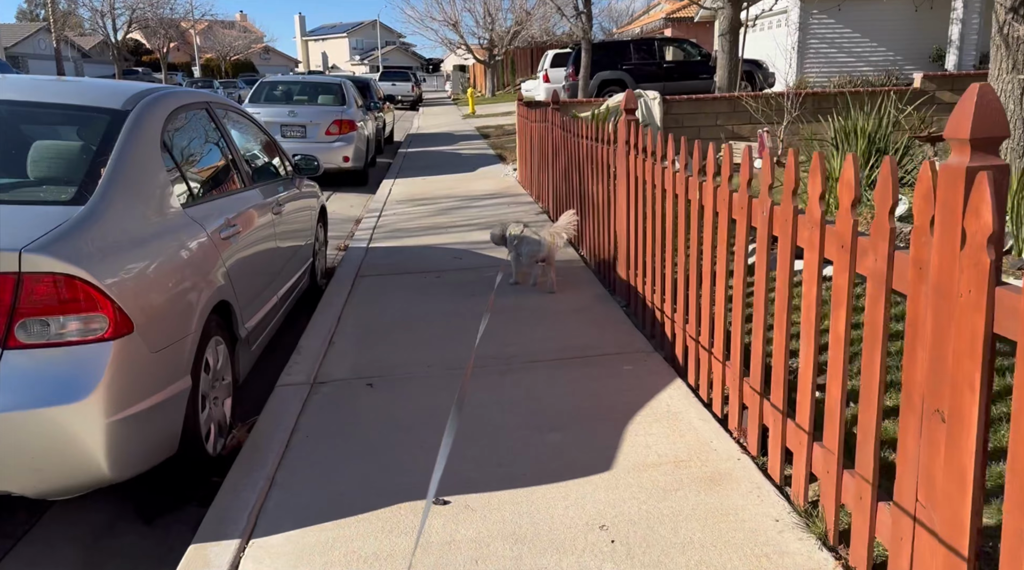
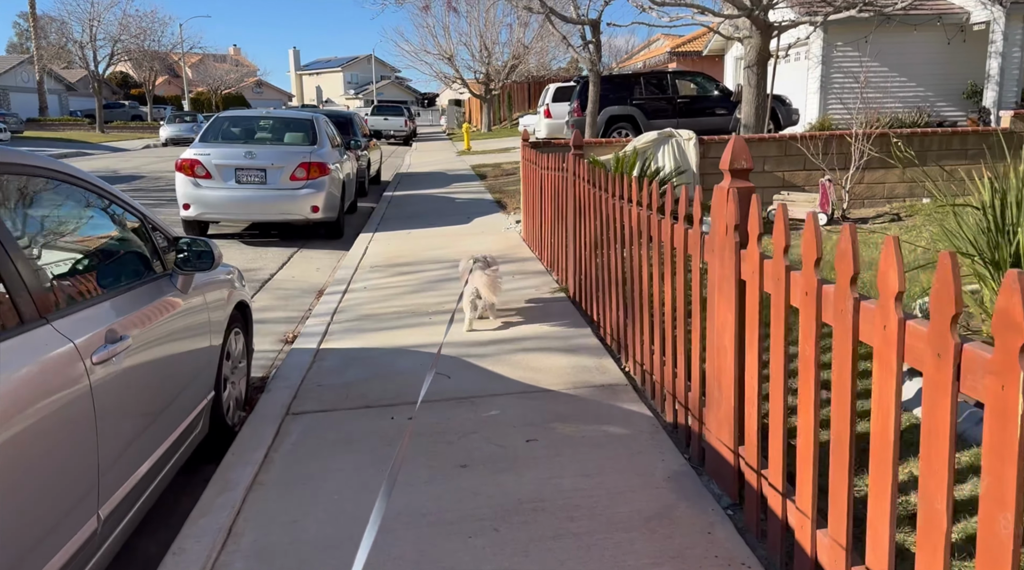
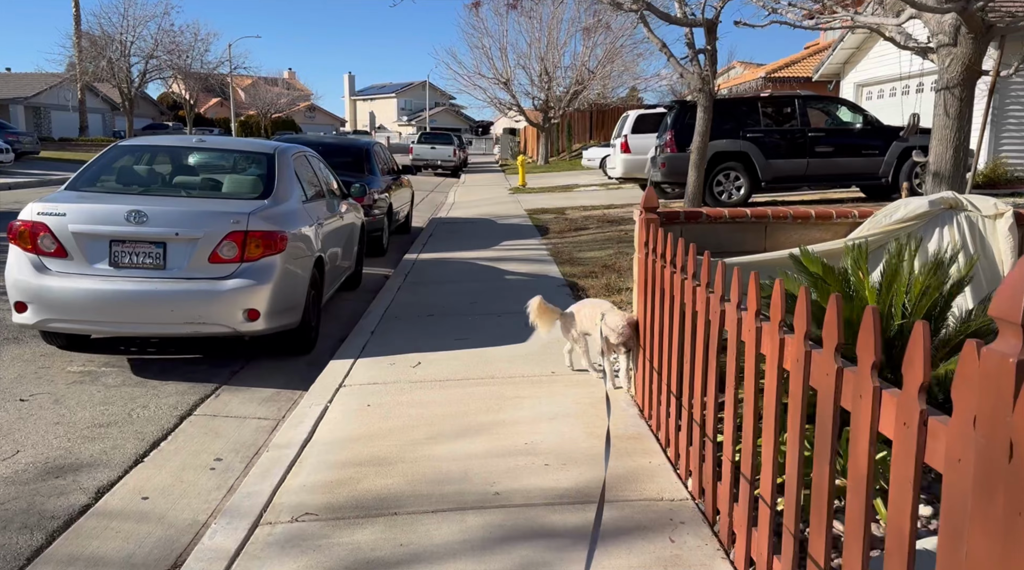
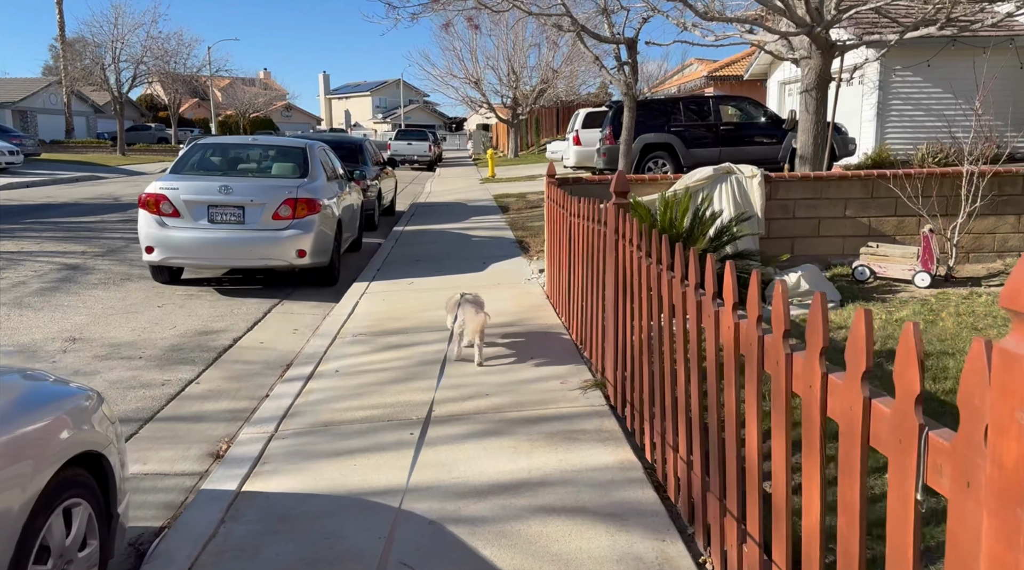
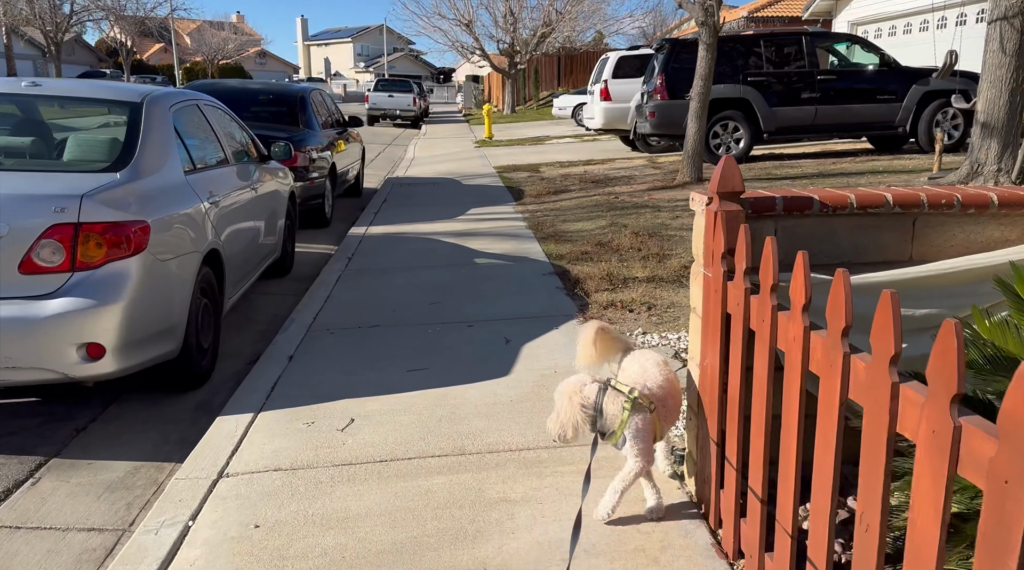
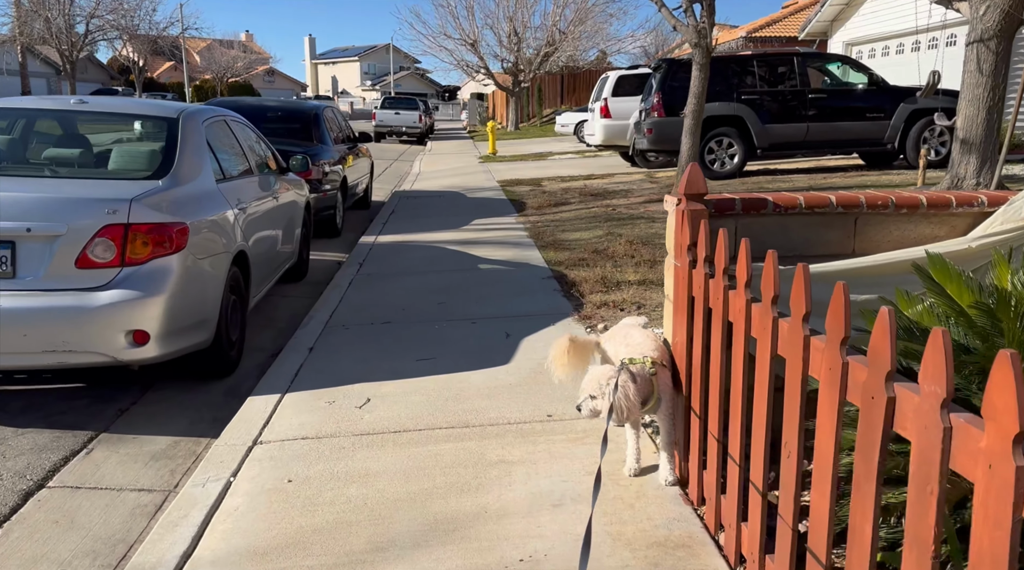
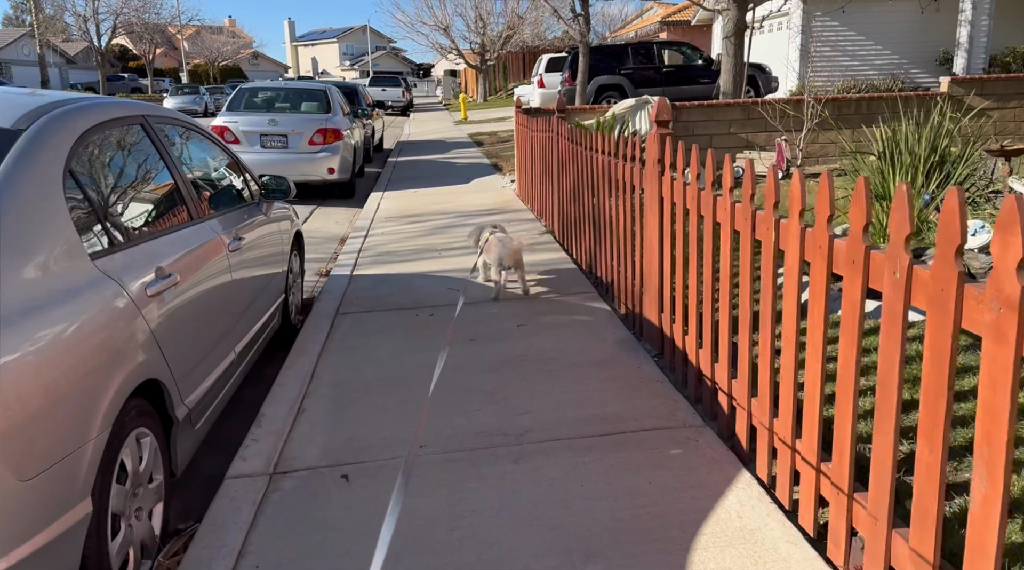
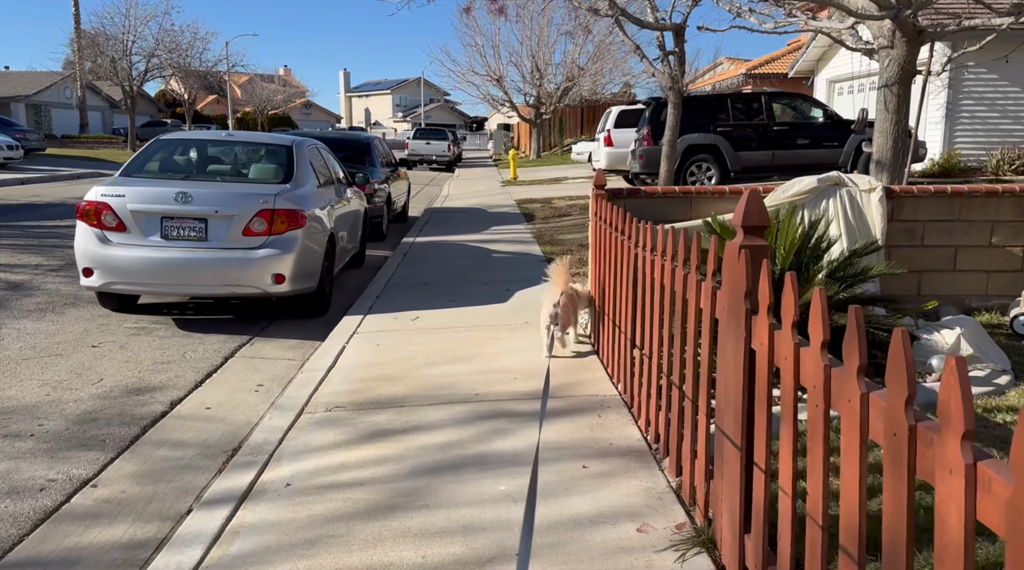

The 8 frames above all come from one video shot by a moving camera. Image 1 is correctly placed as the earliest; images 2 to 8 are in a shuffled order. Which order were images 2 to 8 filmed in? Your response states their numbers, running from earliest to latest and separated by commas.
7, 2, 4, 8, 3, 6, 5
